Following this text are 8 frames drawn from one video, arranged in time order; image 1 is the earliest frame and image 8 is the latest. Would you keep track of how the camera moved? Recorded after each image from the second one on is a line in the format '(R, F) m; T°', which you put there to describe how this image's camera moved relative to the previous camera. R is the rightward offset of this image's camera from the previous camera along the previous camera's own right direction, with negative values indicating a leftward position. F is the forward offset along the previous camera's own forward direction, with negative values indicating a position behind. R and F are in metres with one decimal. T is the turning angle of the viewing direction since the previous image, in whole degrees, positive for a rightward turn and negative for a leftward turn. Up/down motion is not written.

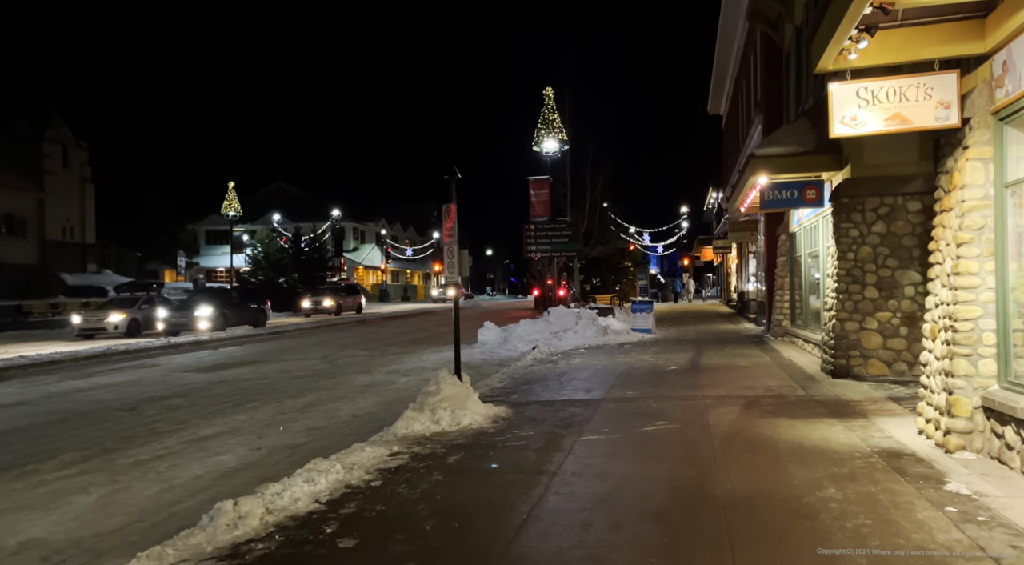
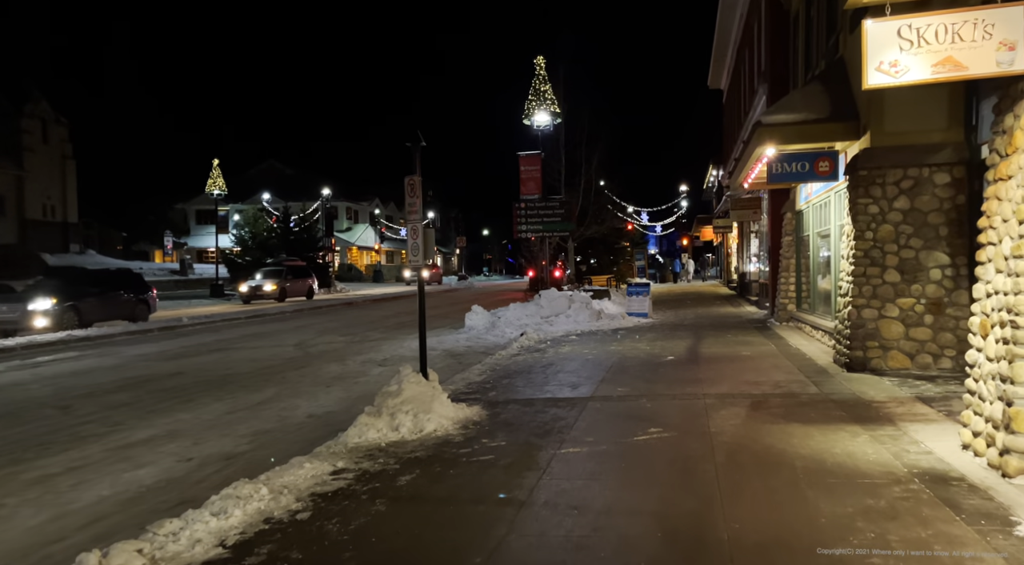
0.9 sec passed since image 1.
(+0.3, +1.2) m; 0°
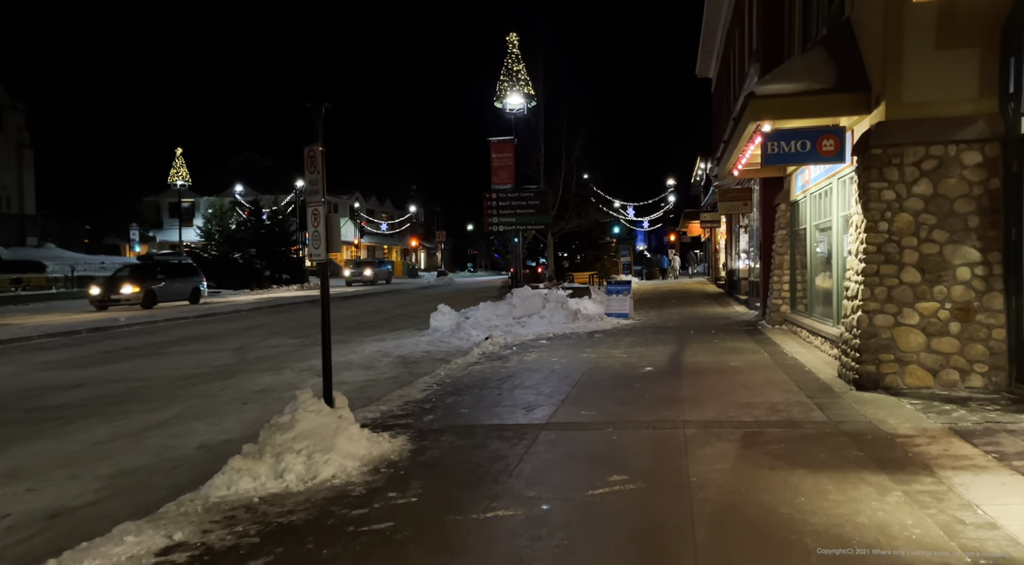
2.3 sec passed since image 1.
(+0.5, +1.7) m; +1°
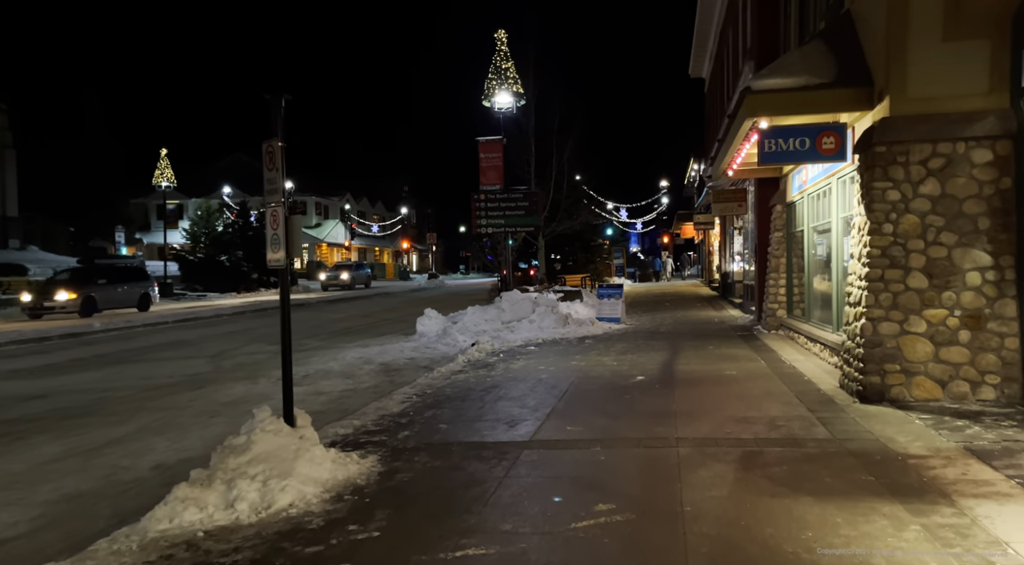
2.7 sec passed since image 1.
(+0.1, +0.5) m; +1°
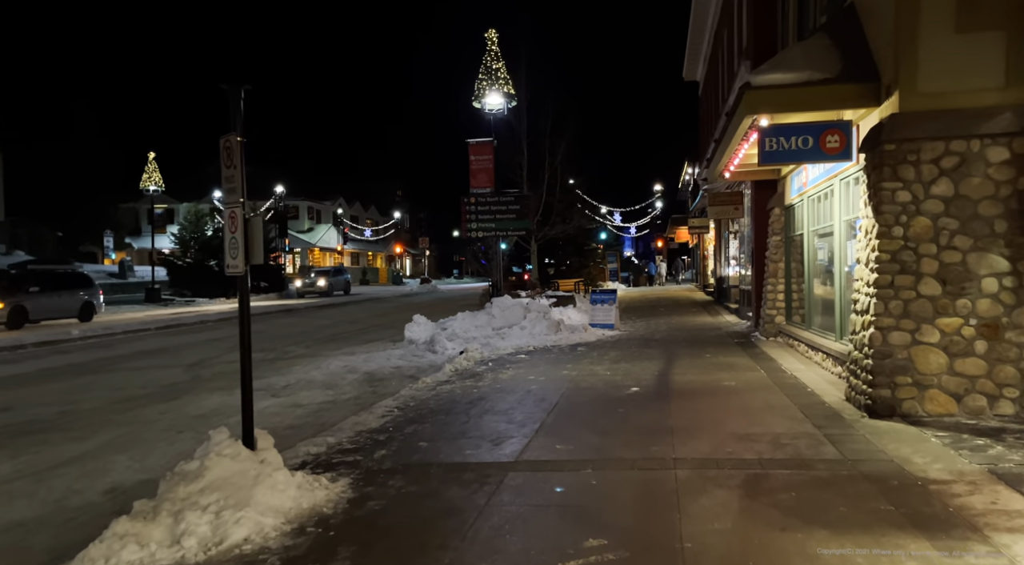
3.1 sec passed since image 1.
(+0.1, +0.5) m; 0°
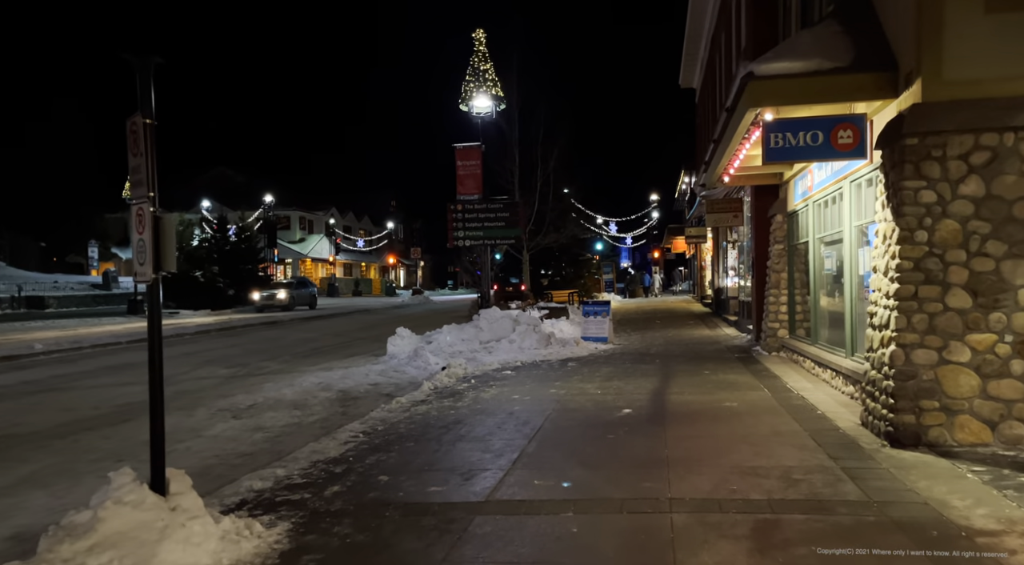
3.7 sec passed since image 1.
(+0.2, +0.9) m; 0°
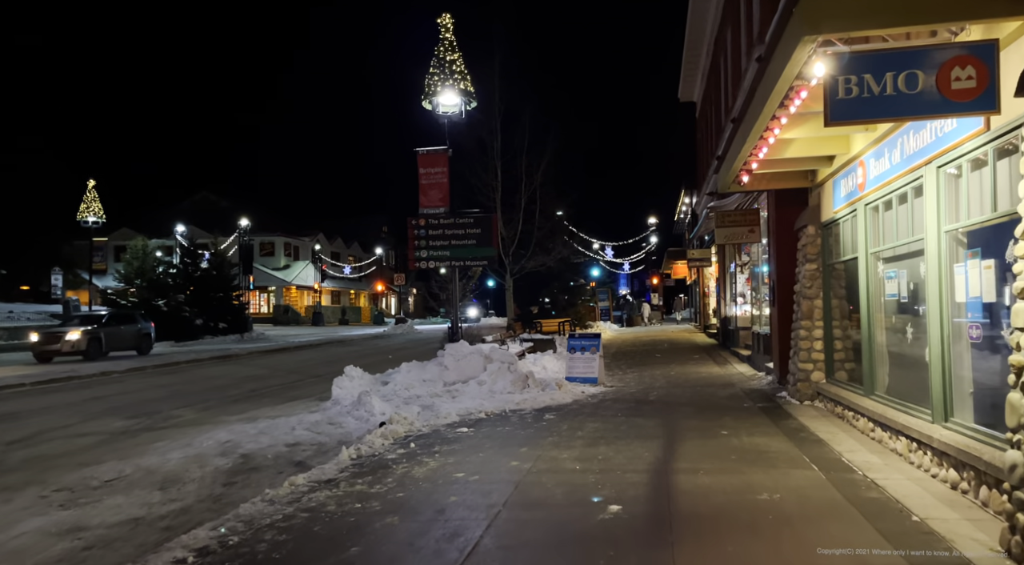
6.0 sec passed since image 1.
(+0.6, +2.9) m; 0°
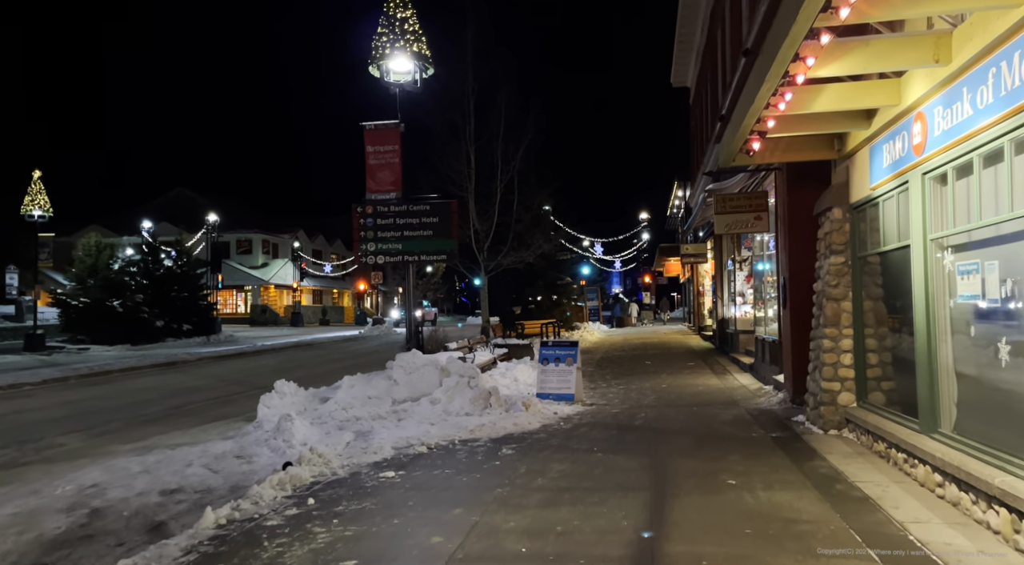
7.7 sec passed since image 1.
(+0.6, +2.3) m; +1°
